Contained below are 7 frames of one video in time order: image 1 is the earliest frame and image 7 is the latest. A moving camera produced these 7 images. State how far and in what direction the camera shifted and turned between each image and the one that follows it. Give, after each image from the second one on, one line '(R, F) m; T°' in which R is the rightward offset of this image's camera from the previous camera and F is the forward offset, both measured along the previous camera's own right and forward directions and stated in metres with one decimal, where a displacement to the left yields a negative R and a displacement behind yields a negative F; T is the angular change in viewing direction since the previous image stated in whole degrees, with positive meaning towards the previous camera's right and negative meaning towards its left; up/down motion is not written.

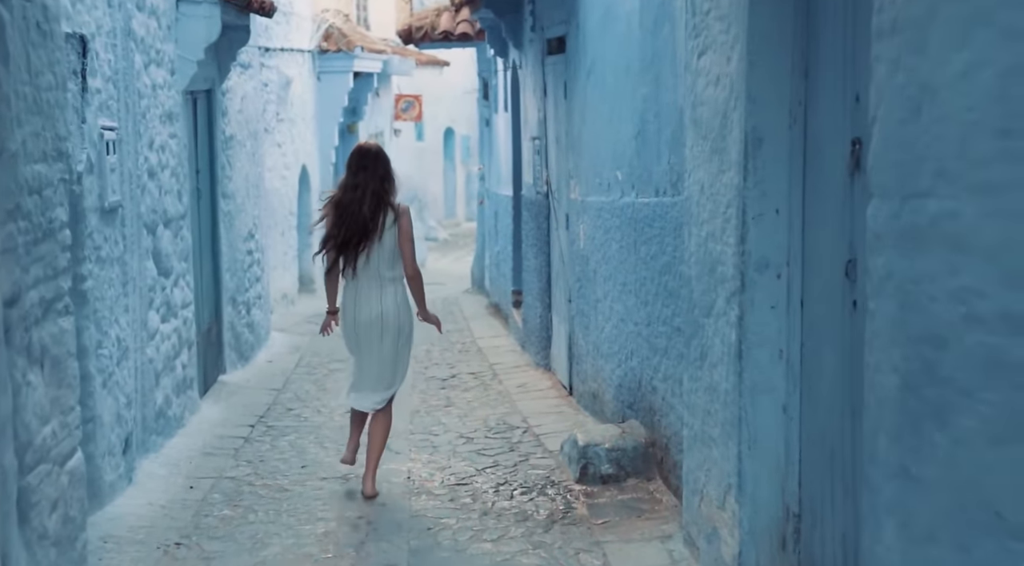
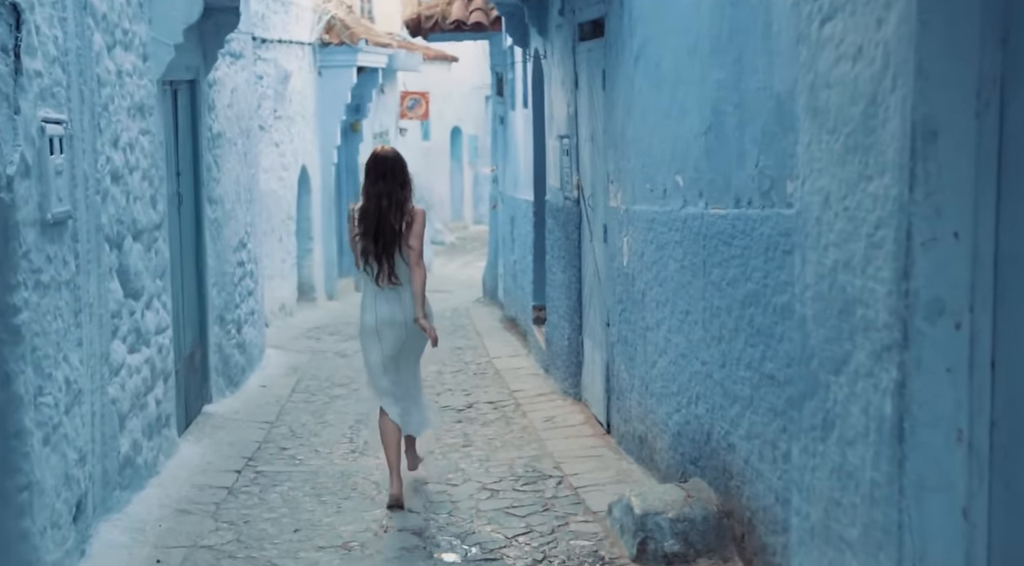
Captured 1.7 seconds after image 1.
(-0.1, +1.3) m; 0°
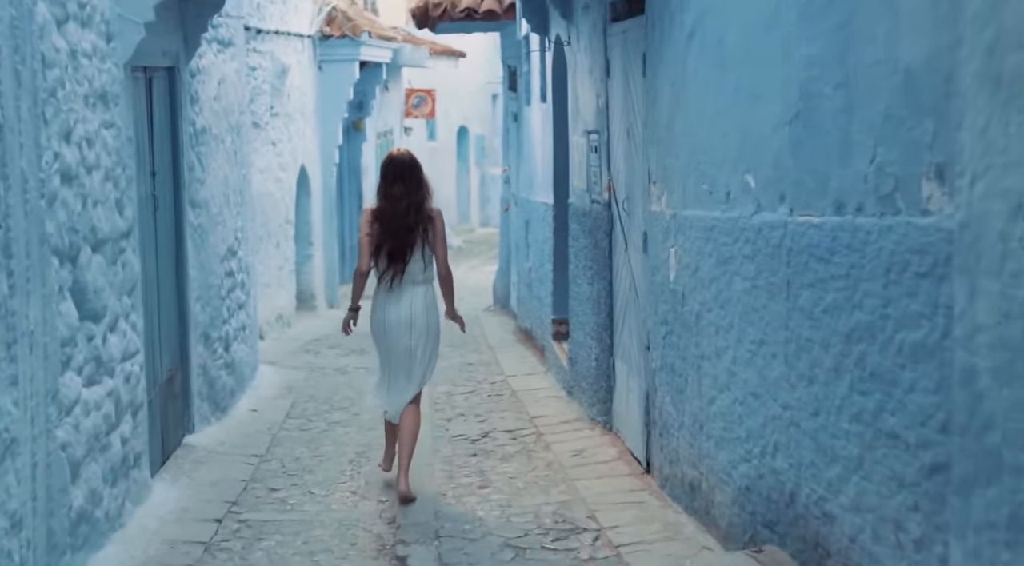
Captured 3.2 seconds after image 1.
(-0.1, +1.1) m; 0°
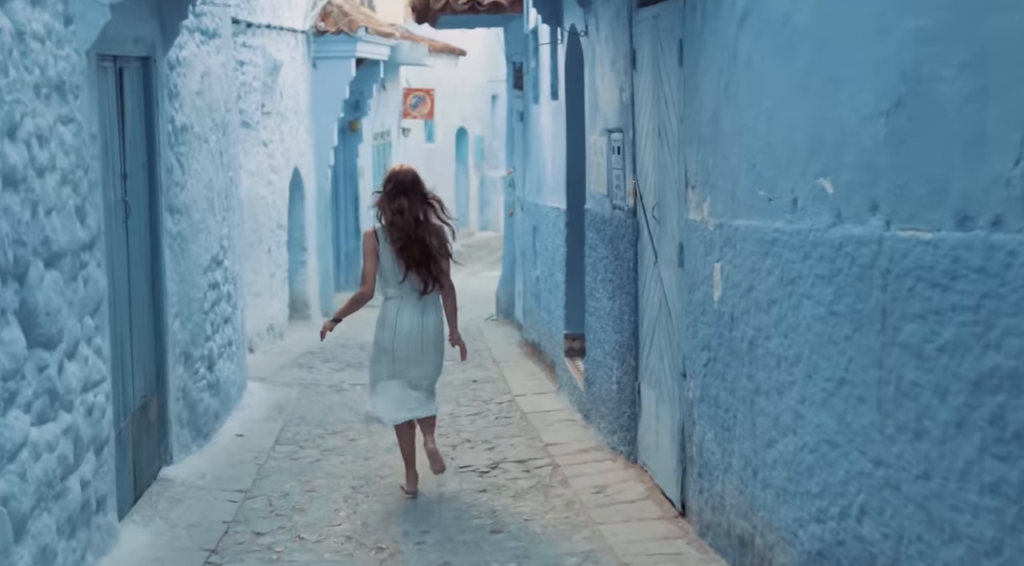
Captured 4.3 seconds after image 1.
(-0.1, +0.8) m; 0°
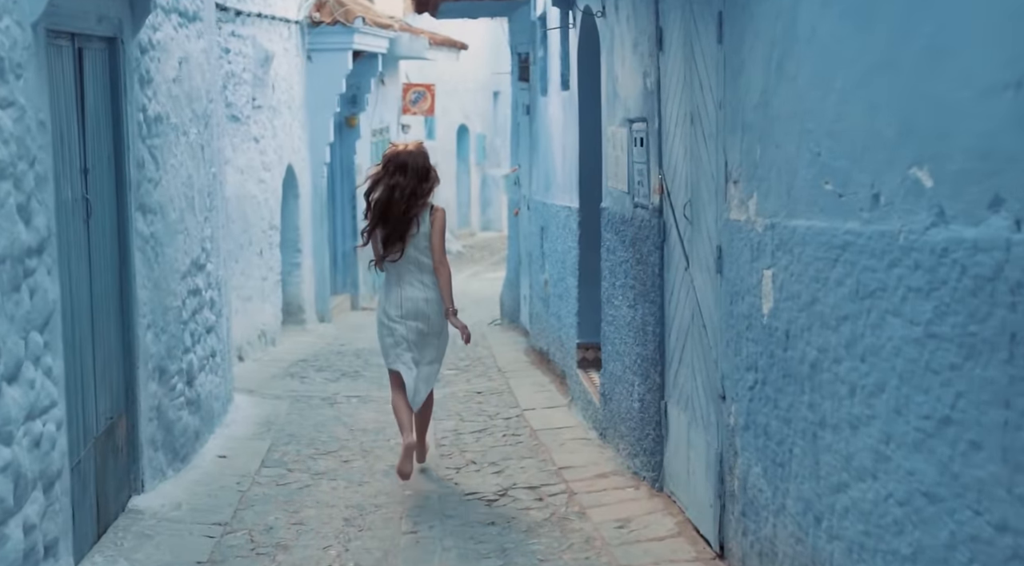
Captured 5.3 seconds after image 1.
(0.0, +0.8) m; 0°
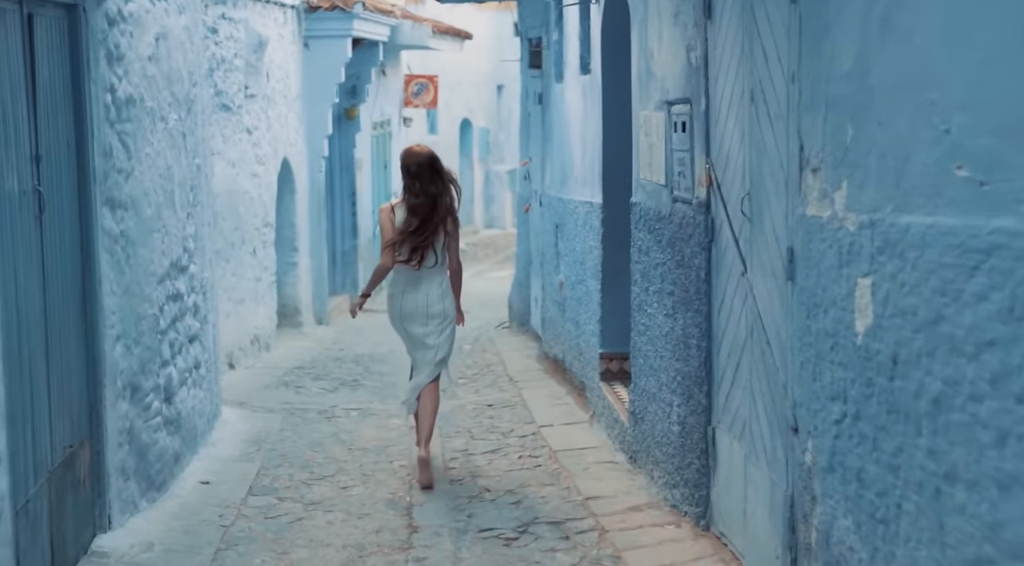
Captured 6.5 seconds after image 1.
(-0.1, +0.9) m; 0°
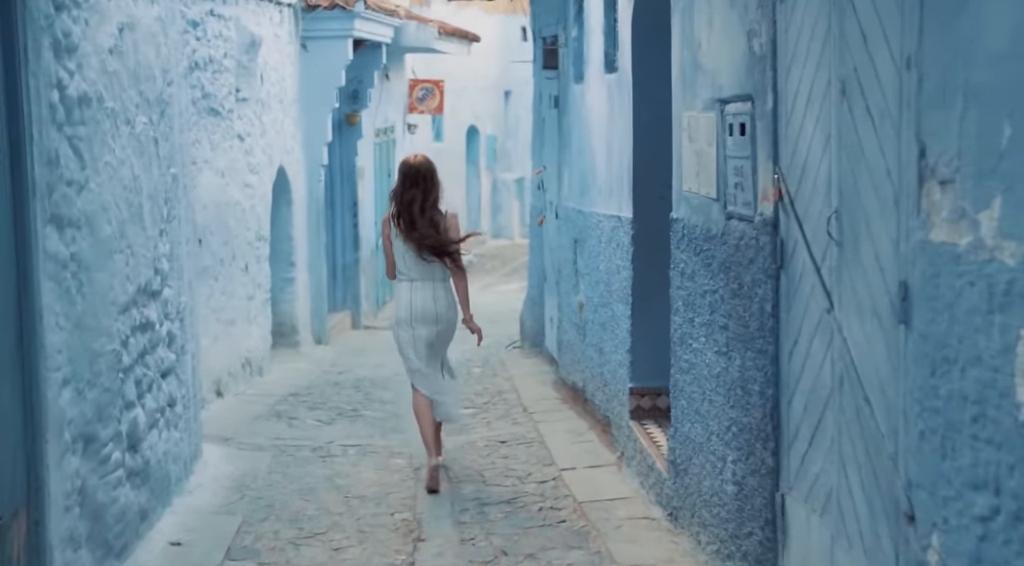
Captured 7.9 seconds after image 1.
(-0.1, +1.0) m; 0°
